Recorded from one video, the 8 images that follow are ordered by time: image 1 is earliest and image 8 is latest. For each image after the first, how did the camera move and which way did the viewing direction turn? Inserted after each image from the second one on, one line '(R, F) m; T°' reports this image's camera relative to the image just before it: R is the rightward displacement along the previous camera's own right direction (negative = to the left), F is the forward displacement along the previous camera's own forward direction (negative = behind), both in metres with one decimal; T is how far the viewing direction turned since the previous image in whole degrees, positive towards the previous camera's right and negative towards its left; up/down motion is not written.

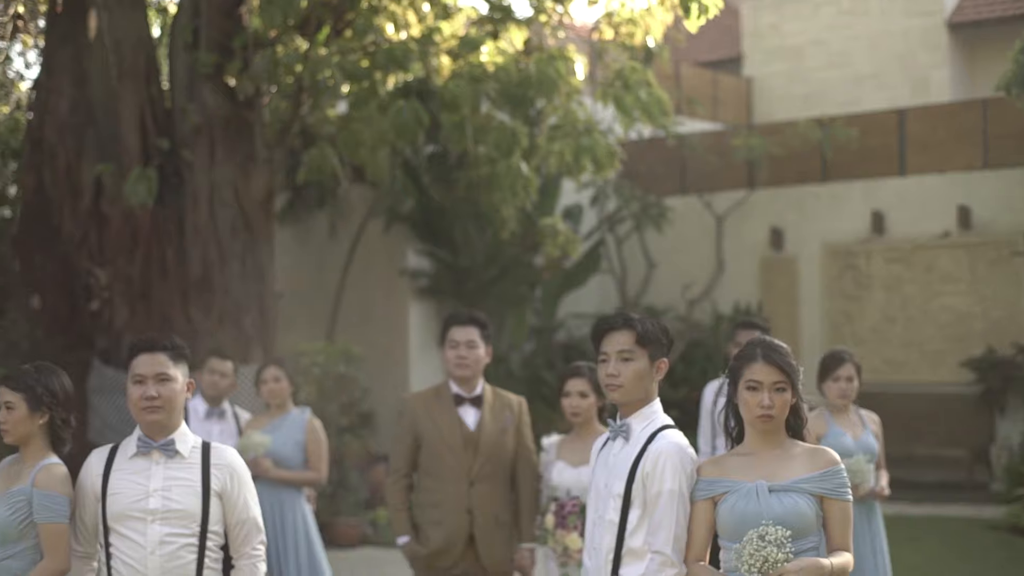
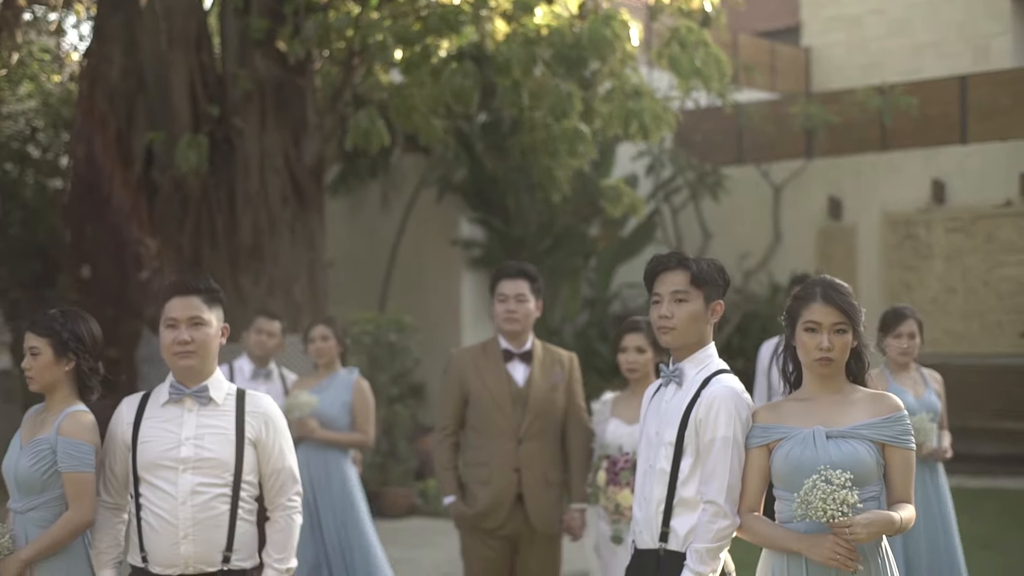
(0.0, +0.2) m; -2°
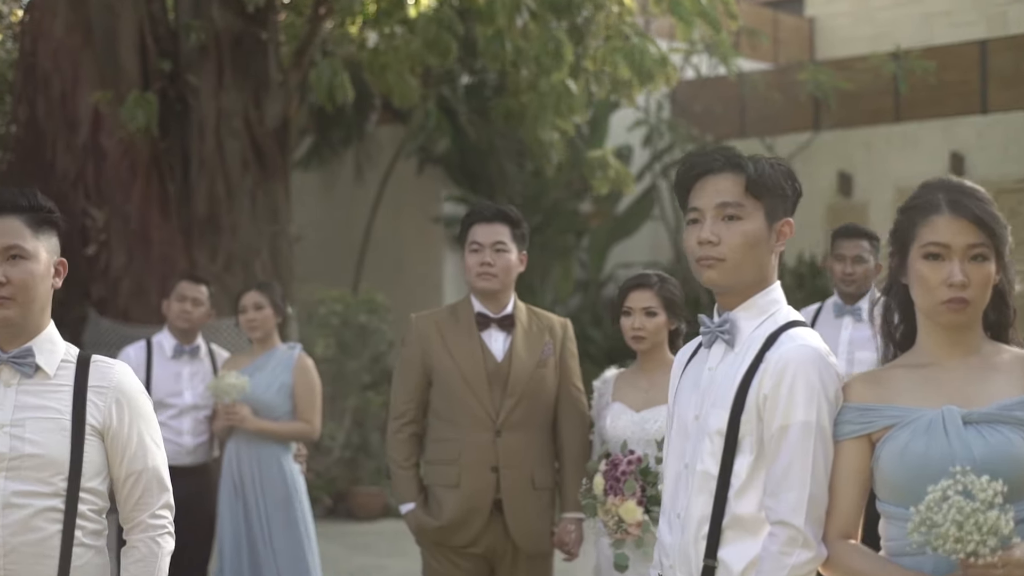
(0.0, +1.2) m; 0°
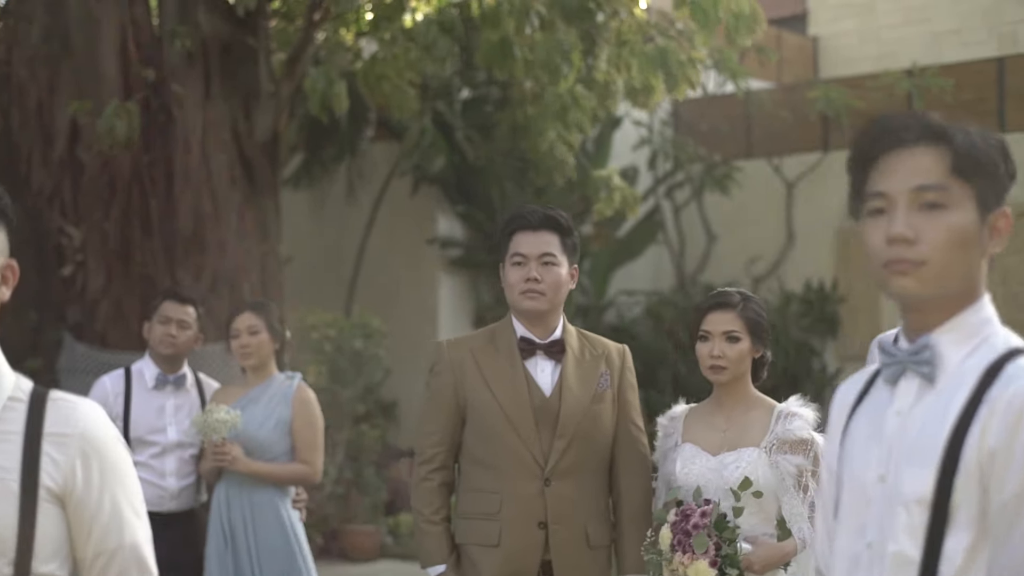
(-0.2, +0.7) m; +1°
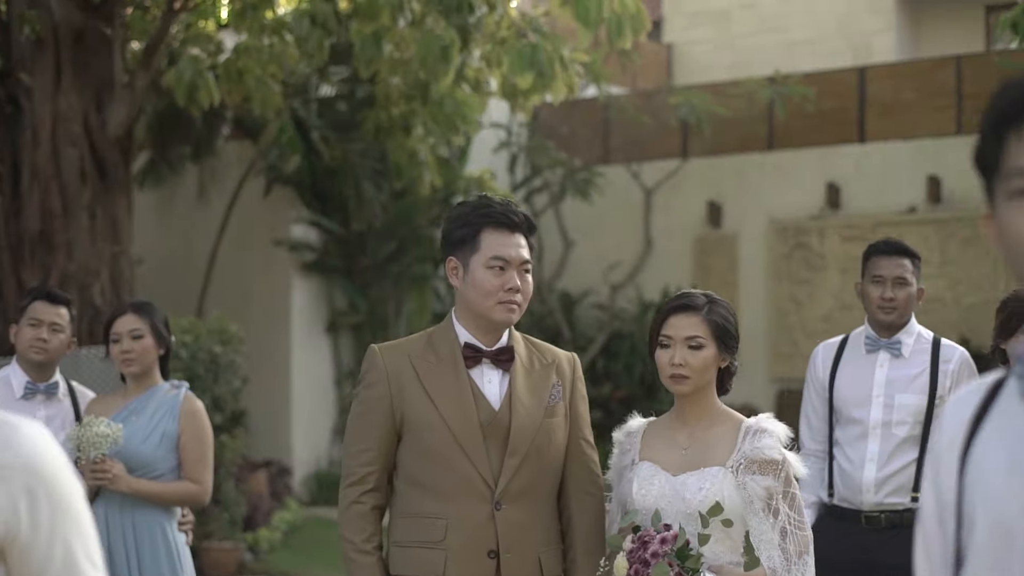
(-0.3, +0.4) m; +7°
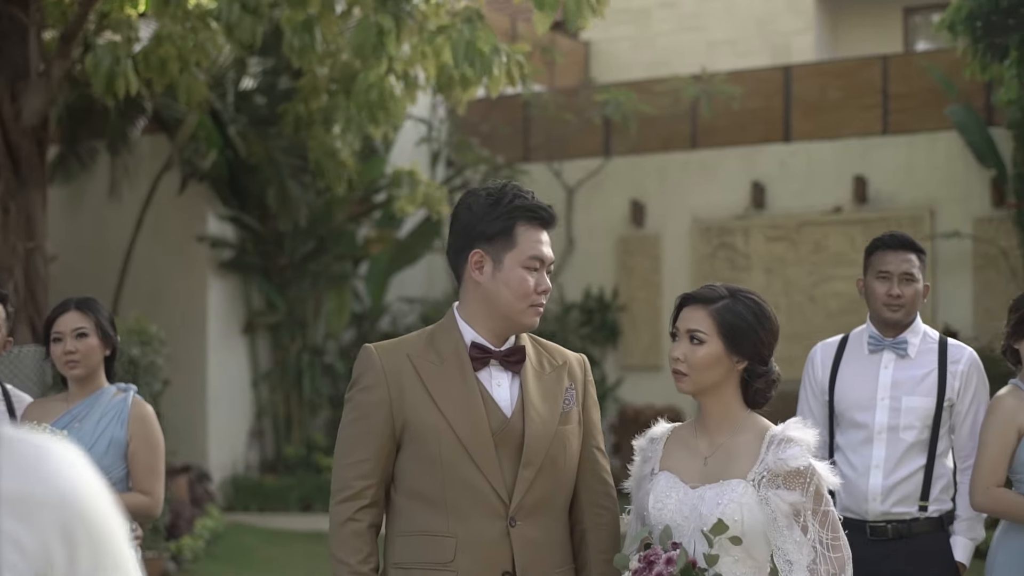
(-0.2, +0.3) m; +4°
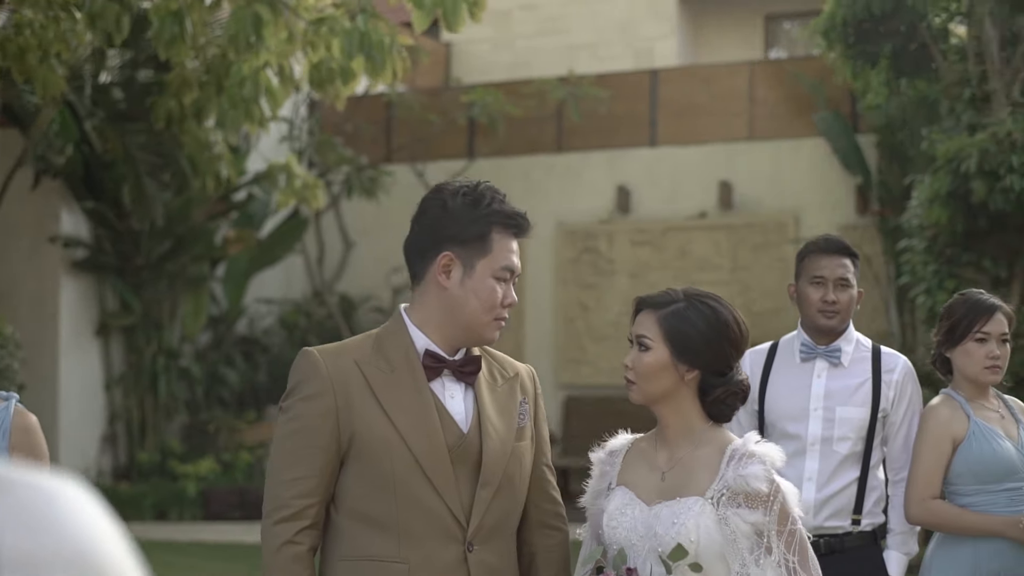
(-0.2, +0.2) m; +7°
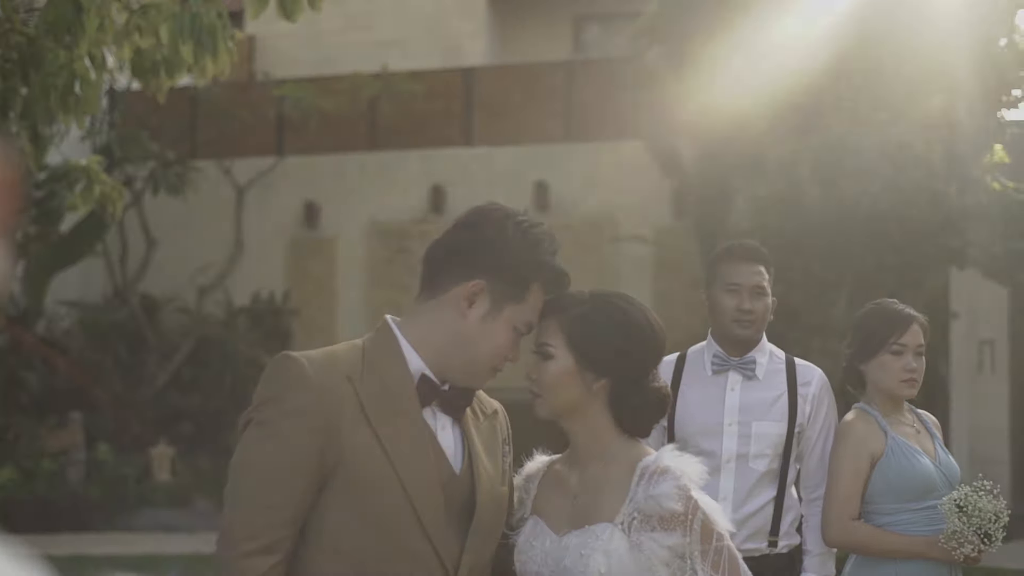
(-0.3, +0.2) m; +9°
